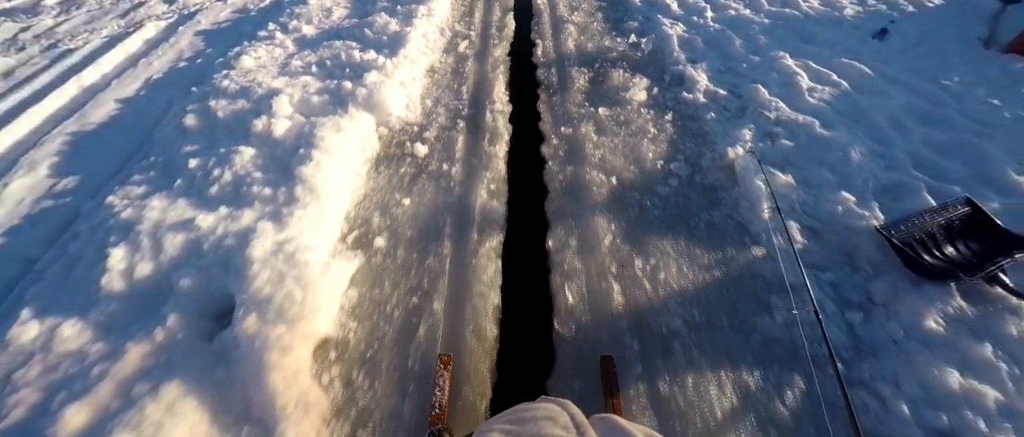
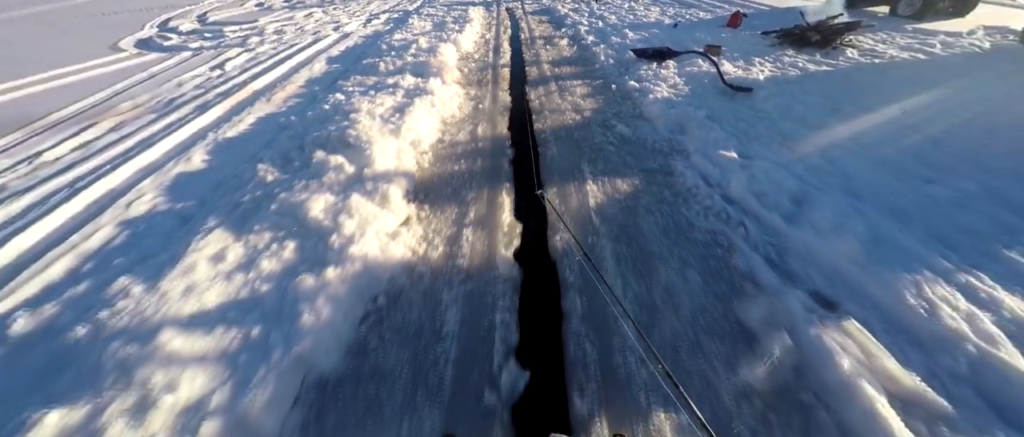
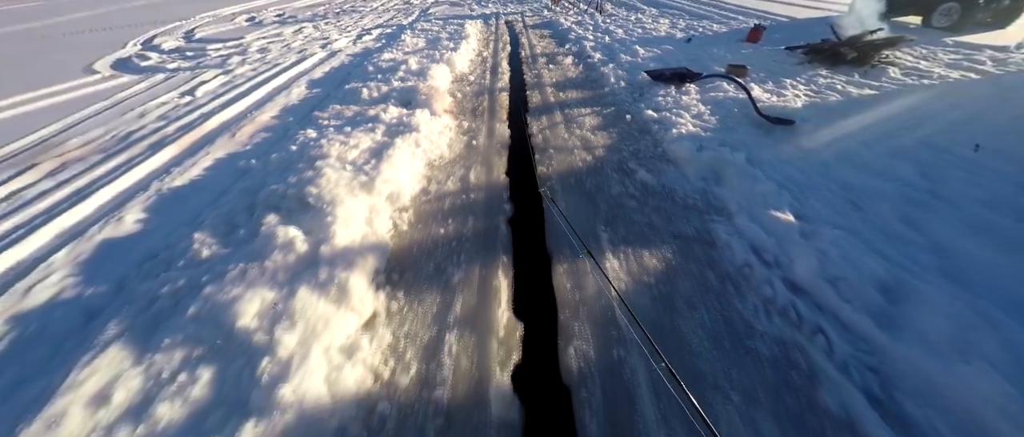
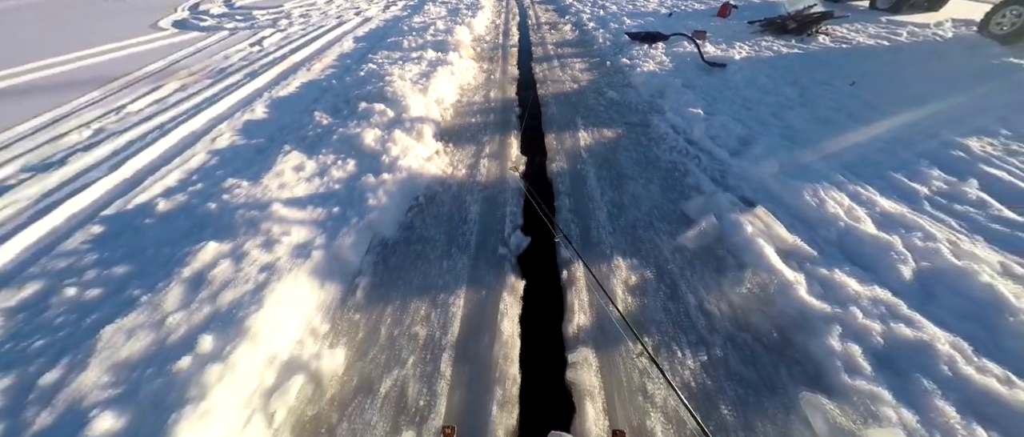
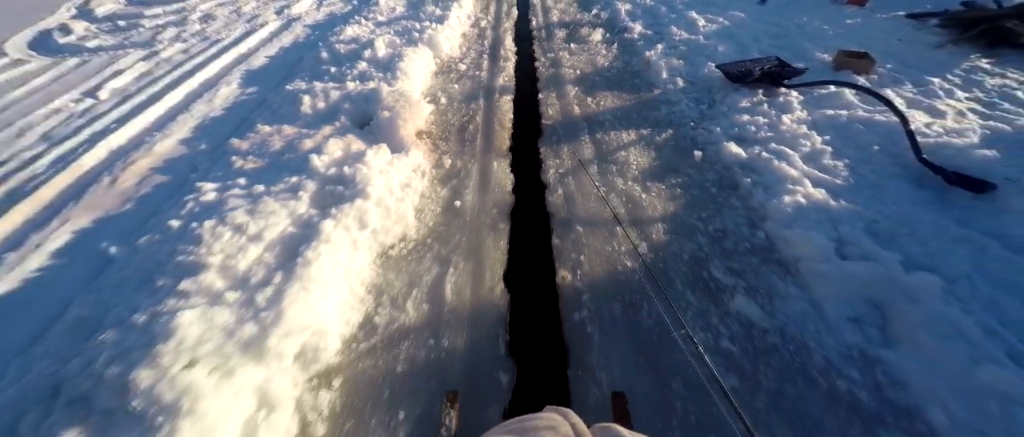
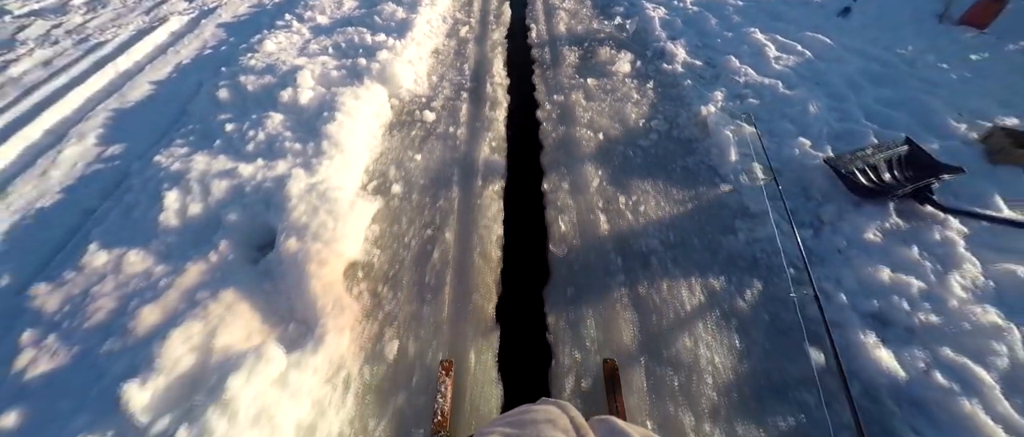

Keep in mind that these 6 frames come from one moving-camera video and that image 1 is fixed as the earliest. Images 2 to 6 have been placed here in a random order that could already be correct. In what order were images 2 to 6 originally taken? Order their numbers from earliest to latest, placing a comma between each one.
6, 5, 3, 2, 4
